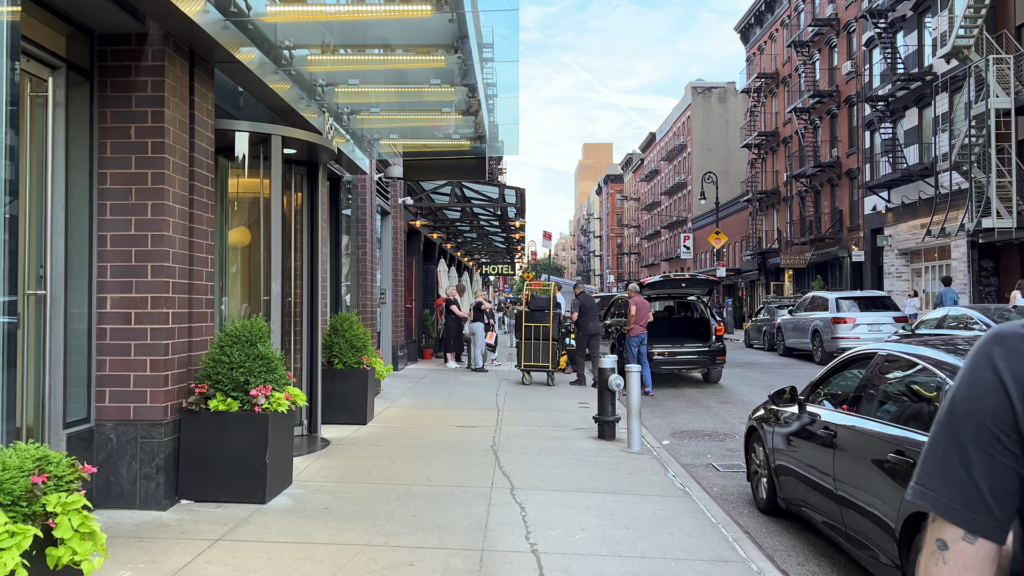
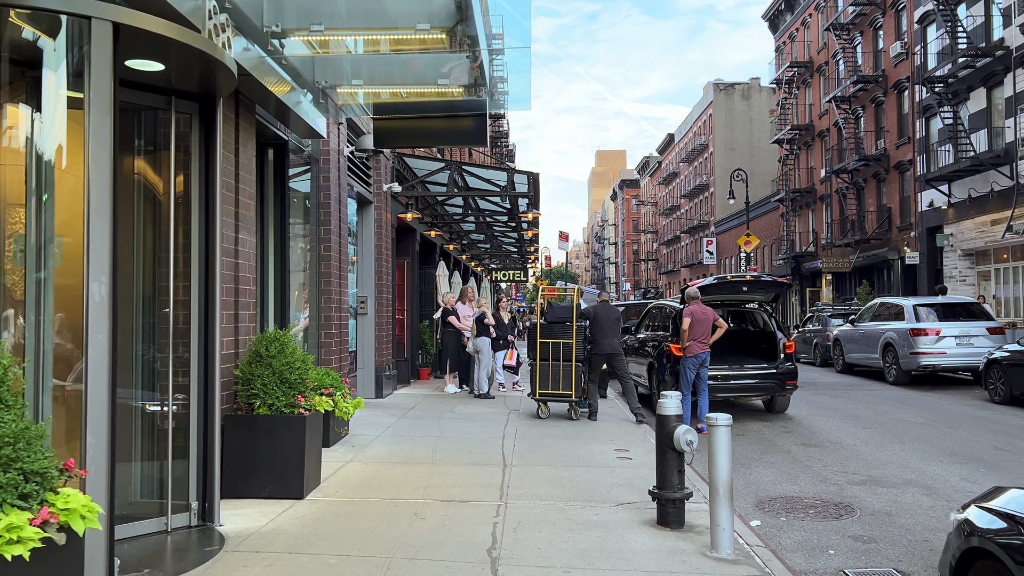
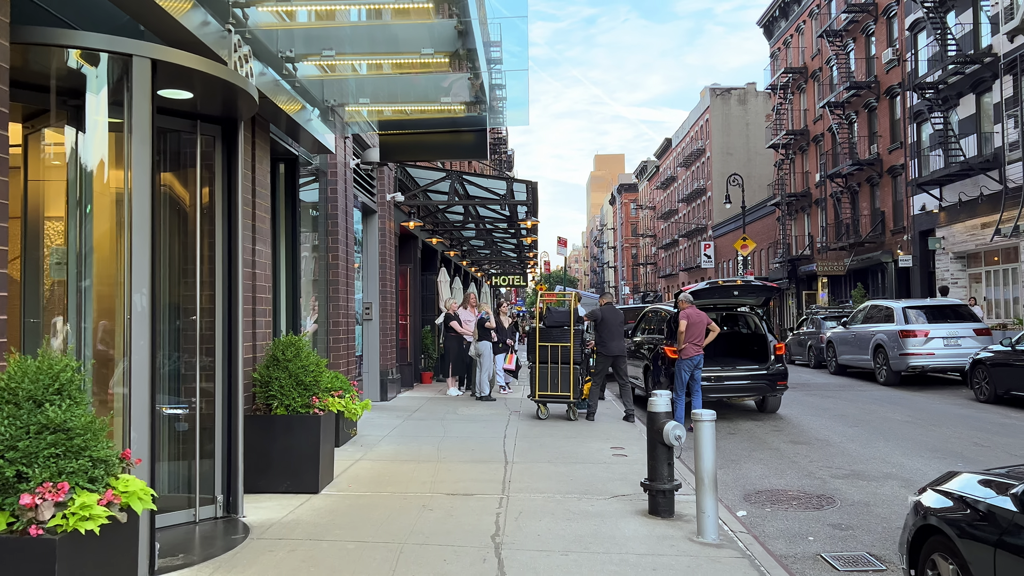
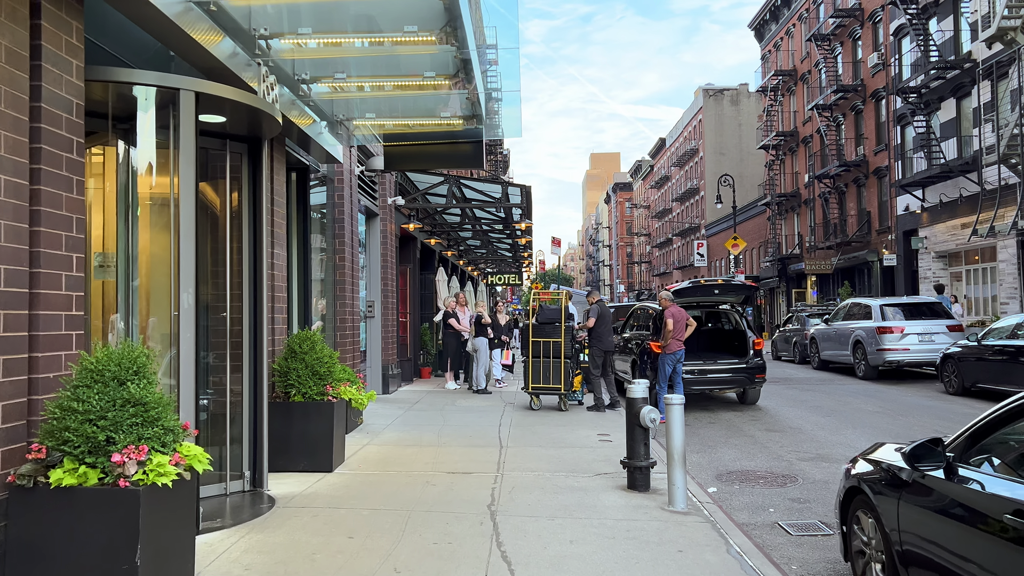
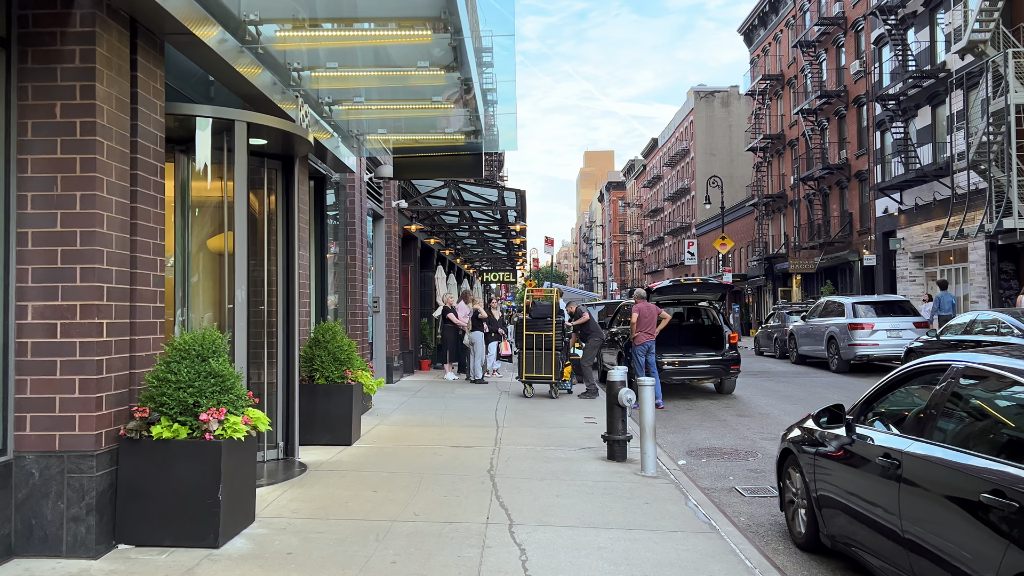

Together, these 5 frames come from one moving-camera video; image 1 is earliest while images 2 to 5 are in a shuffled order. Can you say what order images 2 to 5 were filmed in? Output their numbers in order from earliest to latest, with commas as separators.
5, 4, 3, 2
